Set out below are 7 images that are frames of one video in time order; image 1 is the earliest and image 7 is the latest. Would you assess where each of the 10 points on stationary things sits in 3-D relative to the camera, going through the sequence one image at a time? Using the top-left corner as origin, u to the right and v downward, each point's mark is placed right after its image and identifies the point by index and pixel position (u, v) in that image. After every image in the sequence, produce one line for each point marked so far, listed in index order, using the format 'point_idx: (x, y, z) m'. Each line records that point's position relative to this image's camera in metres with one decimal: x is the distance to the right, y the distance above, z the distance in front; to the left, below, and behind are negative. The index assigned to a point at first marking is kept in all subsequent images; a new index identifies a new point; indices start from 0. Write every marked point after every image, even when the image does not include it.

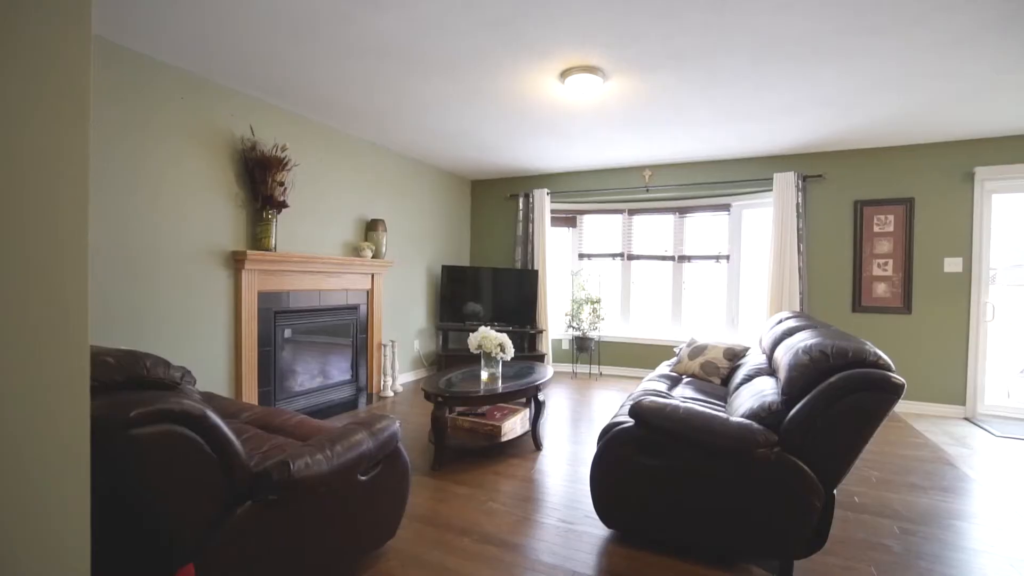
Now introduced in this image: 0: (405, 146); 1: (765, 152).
0: (-0.9, +1.2, +4.5) m
1: (+2.0, +1.1, +4.4) m
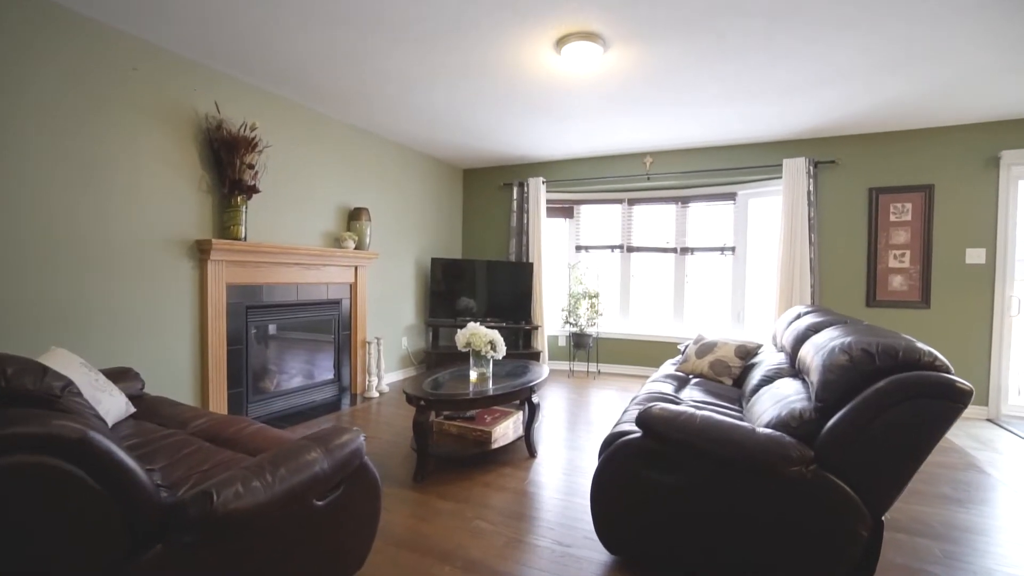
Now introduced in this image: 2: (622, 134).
0: (-0.9, +1.2, +4.2) m
1: (+2.0, +1.2, +4.1) m
2: (+0.9, +1.2, +4.3) m
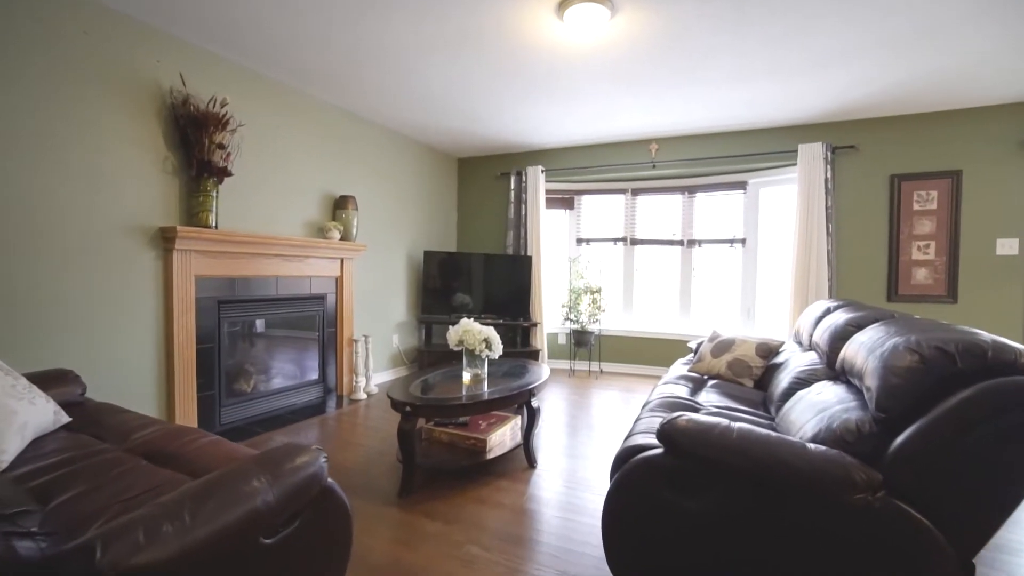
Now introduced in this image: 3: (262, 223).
0: (-1.0, +1.3, +3.9) m
1: (+2.0, +1.2, +3.9) m
2: (+0.8, +1.3, +4.0) m
3: (-1.5, +0.4, +3.1) m
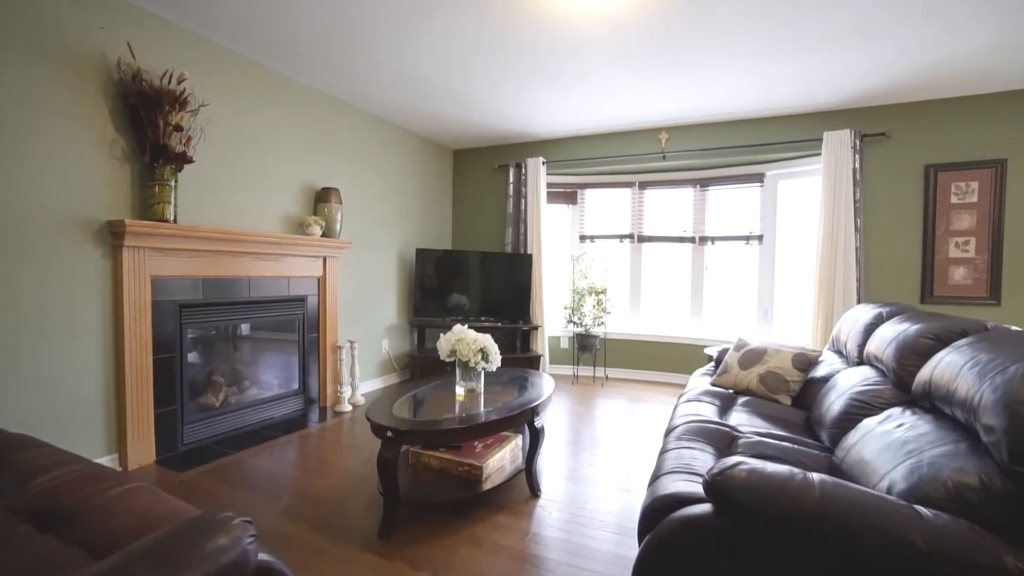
0: (-1.0, +1.3, +3.6) m
1: (+2.0, +1.2, +3.6) m
2: (+0.8, +1.3, +3.7) m
3: (-1.5, +0.4, +2.8) m
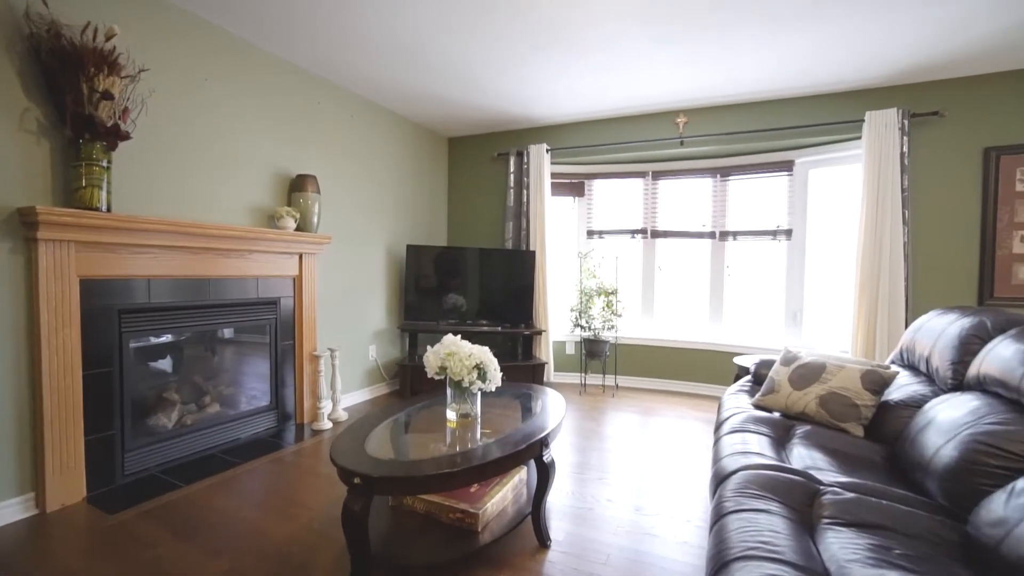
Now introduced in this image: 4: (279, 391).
0: (-1.0, +1.3, +3.2) m
1: (+2.0, +1.2, +3.1) m
2: (+0.8, +1.2, +3.3) m
3: (-1.5, +0.4, +2.4) m
4: (-1.3, -0.5, +2.9) m
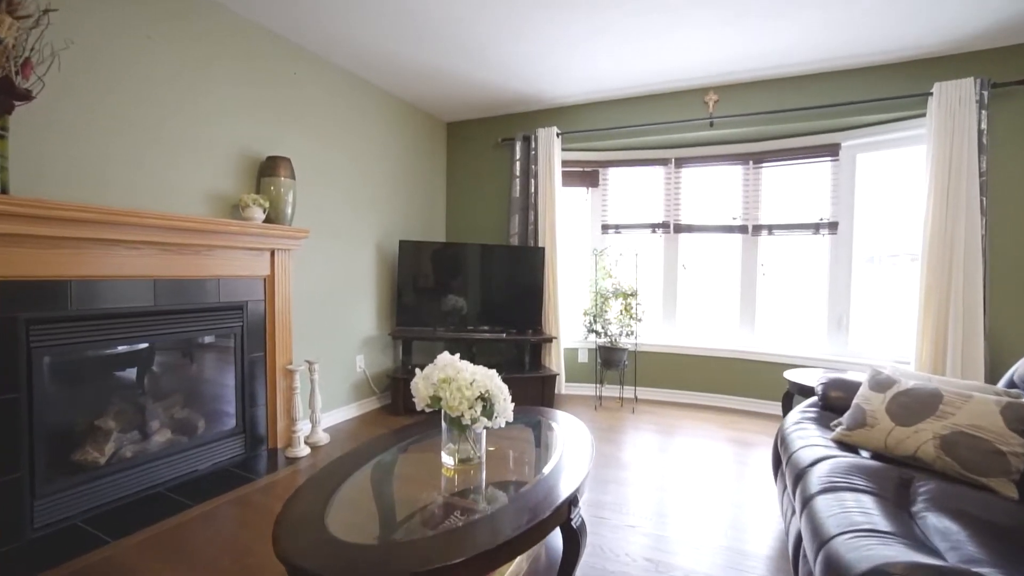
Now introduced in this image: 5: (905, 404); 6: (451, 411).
0: (-0.9, +1.3, +2.8) m
1: (+2.0, +1.2, +2.7) m
2: (+0.9, +1.2, +2.8) m
3: (-1.4, +0.4, +2.0) m
4: (-1.2, -0.6, +2.5) m
5: (+1.0, -0.3, +1.4) m
6: (-0.2, -0.3, +1.4) m
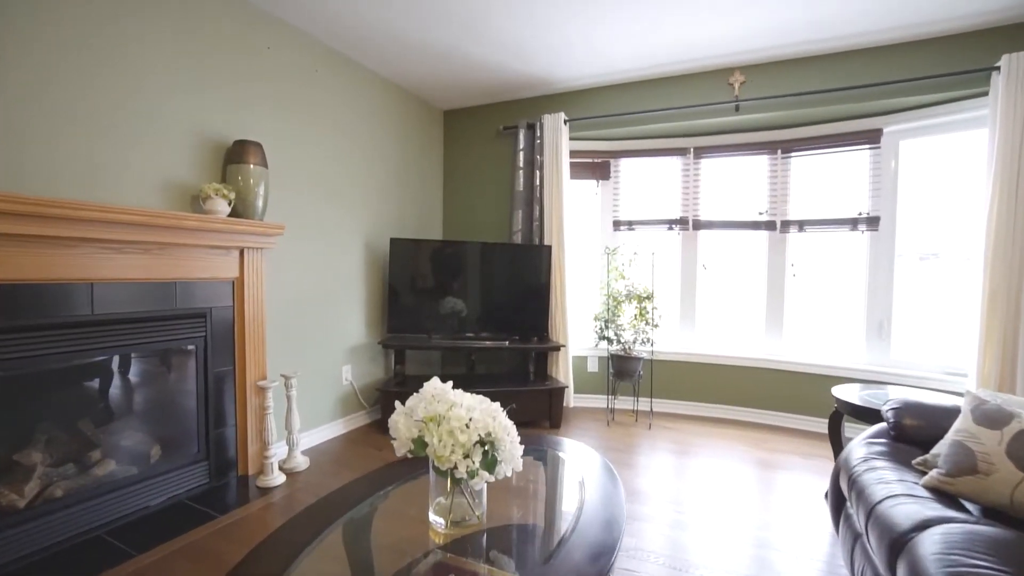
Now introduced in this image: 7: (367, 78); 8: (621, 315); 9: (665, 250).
0: (-0.9, +1.2, +2.4) m
1: (+2.0, +1.2, +2.4) m
2: (+0.9, +1.2, +2.5) m
3: (-1.4, +0.3, +1.6) m
4: (-1.2, -0.6, +2.1) m
5: (+1.1, -0.3, +1.1) m
6: (-0.1, -0.3, +1.1) m
7: (-0.8, +1.2, +3.1) m
8: (+0.7, -0.2, +3.2) m
9: (+1.0, +0.2, +3.5) m
